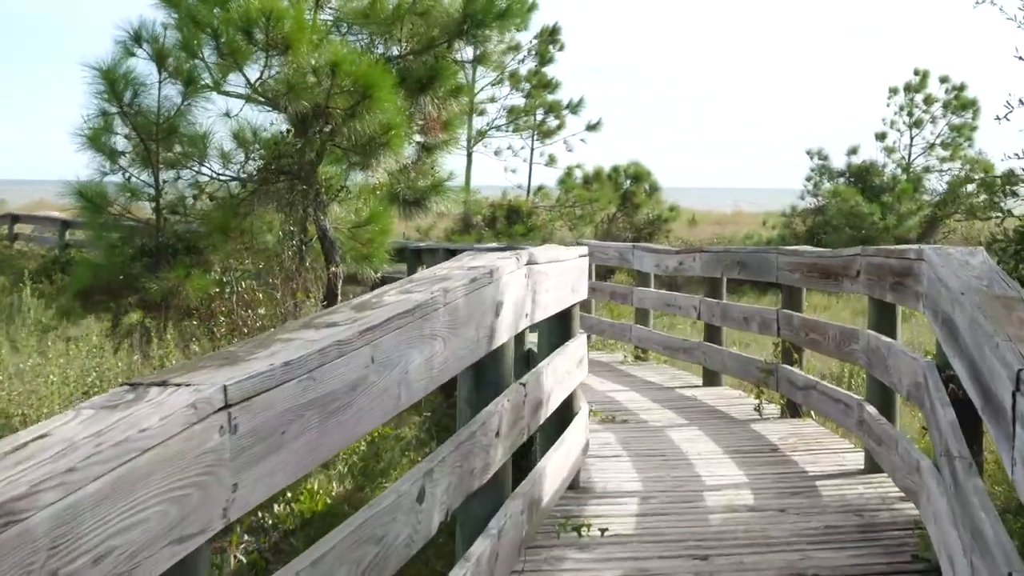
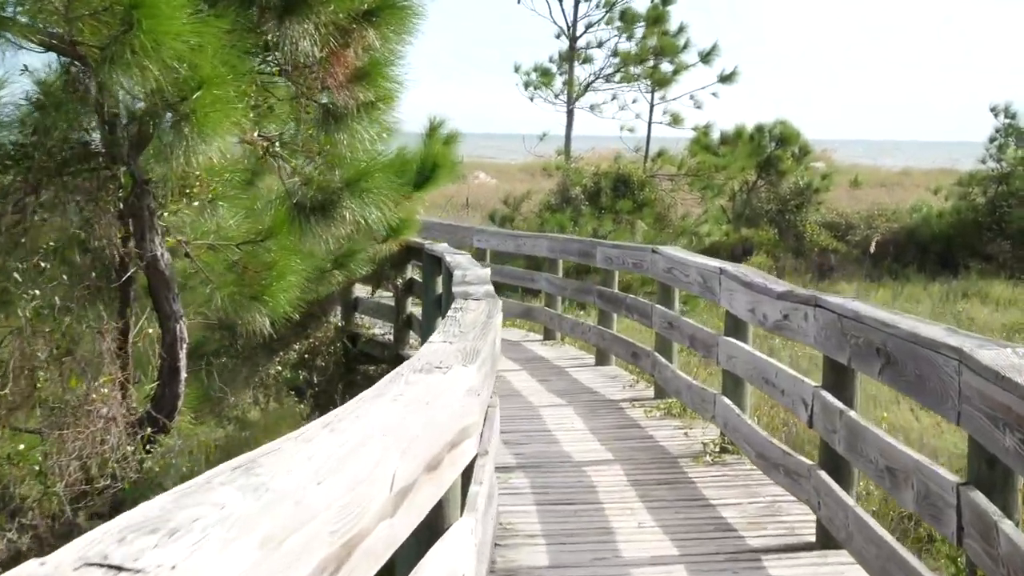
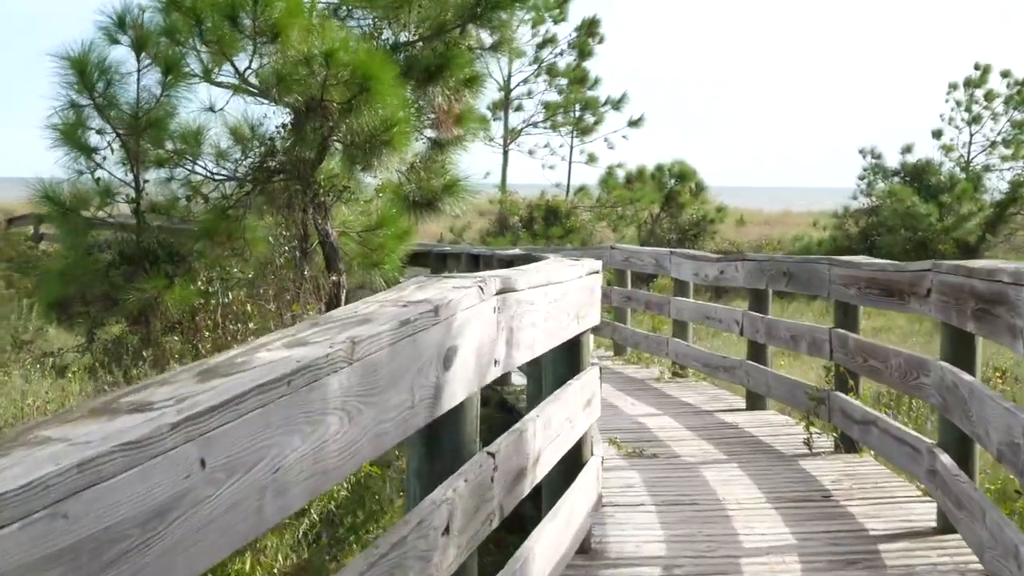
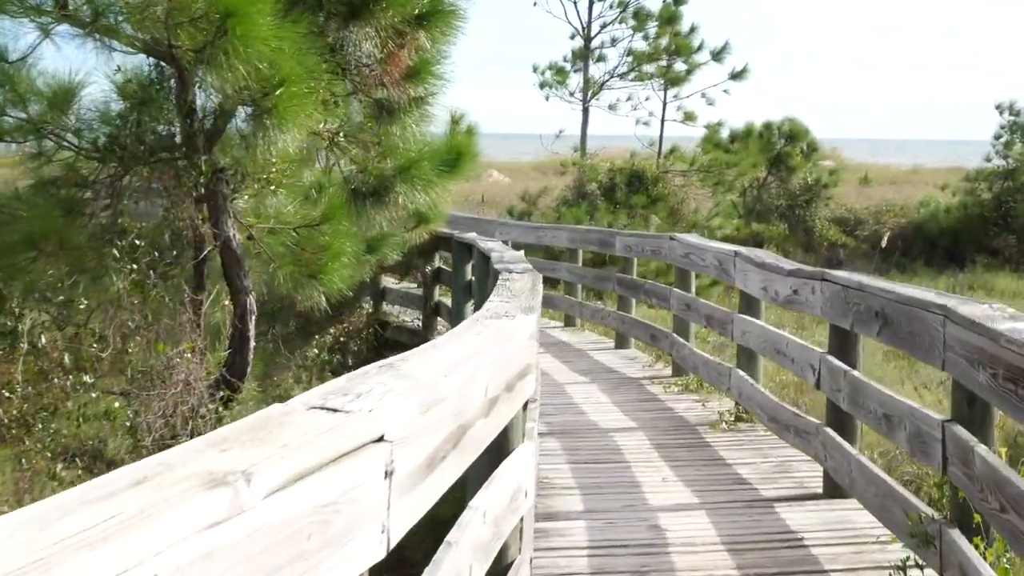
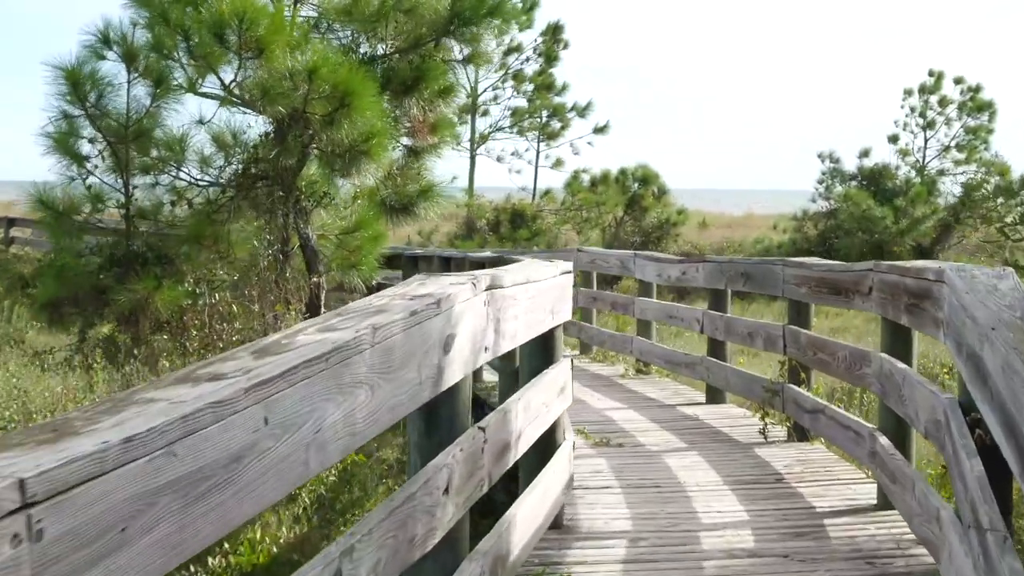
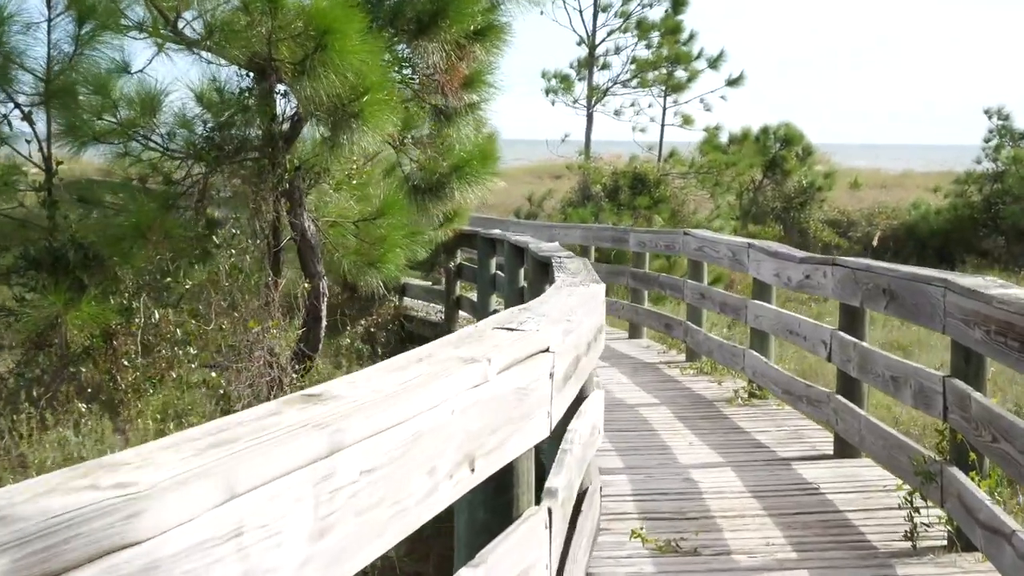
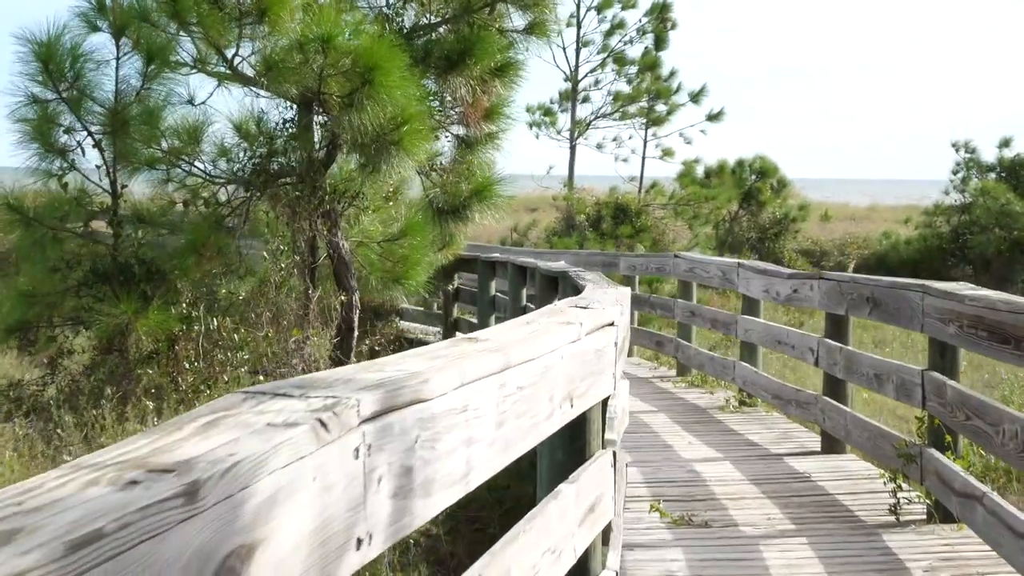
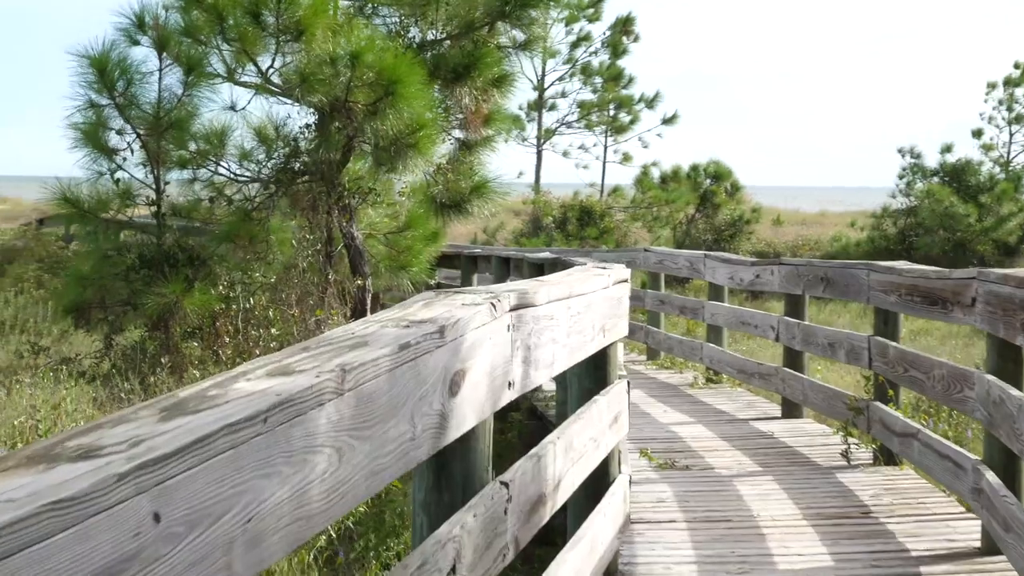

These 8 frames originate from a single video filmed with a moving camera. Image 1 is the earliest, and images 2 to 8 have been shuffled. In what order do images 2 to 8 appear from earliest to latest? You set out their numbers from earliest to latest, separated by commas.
5, 3, 8, 7, 6, 4, 2
